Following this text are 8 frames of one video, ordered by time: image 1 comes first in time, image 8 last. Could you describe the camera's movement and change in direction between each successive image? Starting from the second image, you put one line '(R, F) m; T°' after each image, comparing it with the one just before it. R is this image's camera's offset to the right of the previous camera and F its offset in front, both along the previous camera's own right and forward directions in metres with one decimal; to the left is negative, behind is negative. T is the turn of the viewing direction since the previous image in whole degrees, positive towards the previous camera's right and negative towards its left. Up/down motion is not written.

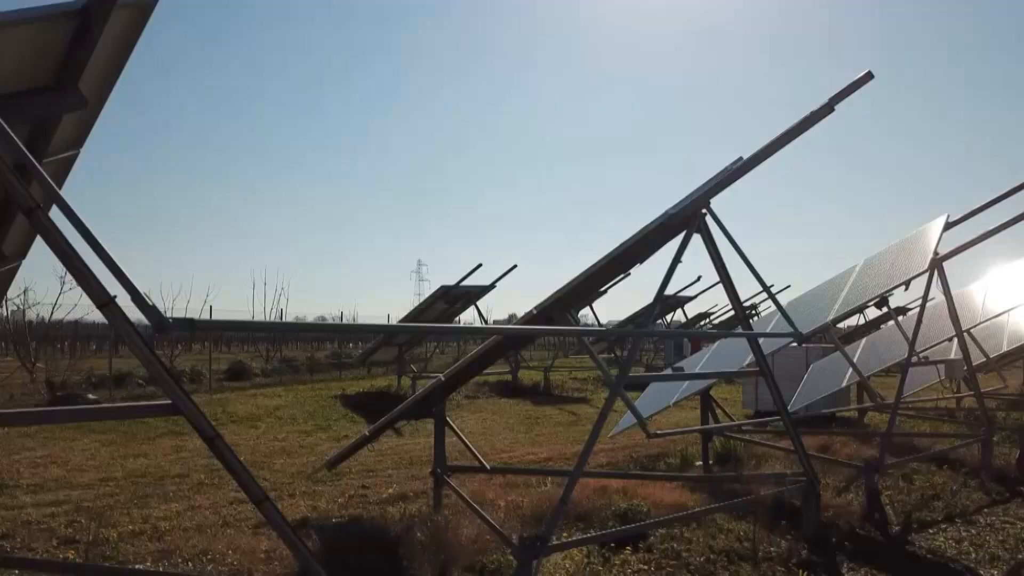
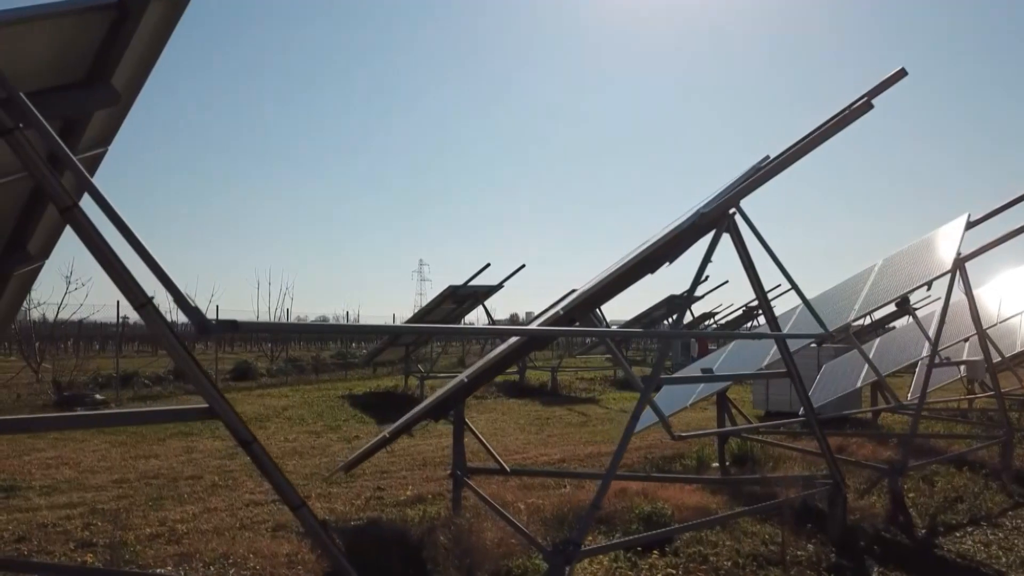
(-0.2, +0.1) m; 0°
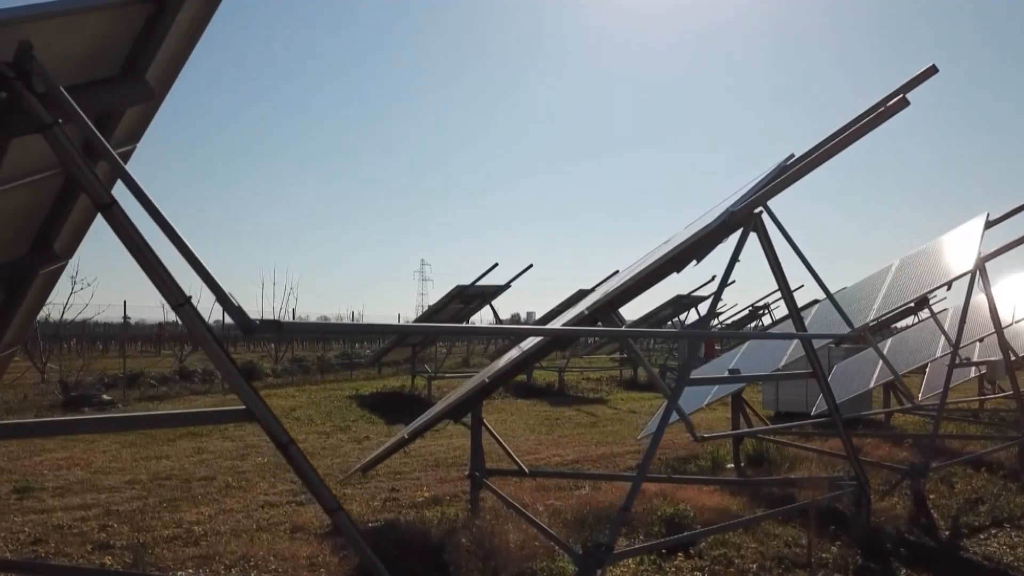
(-0.1, +0.1) m; 0°
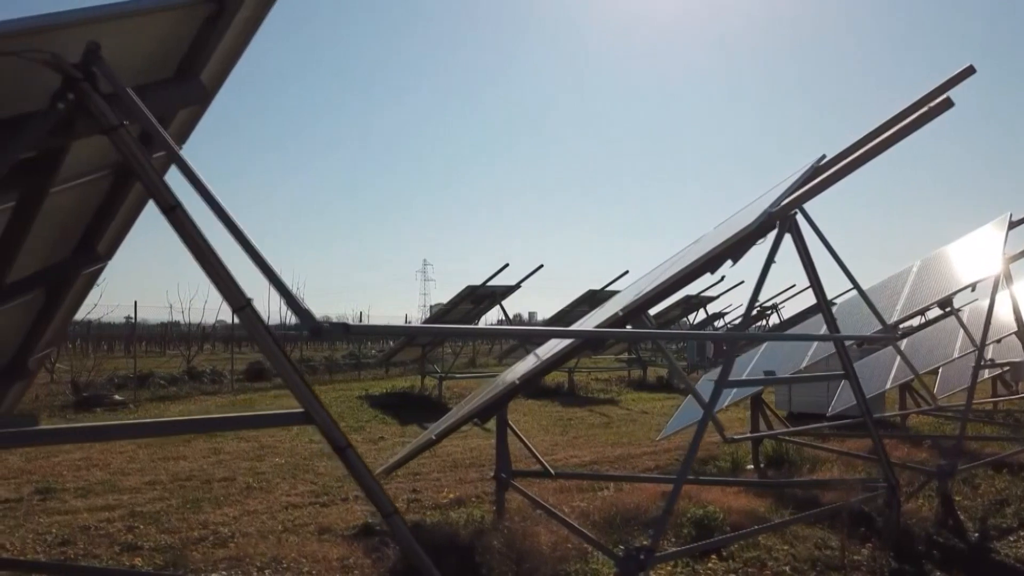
(-0.2, 0.0) m; 0°
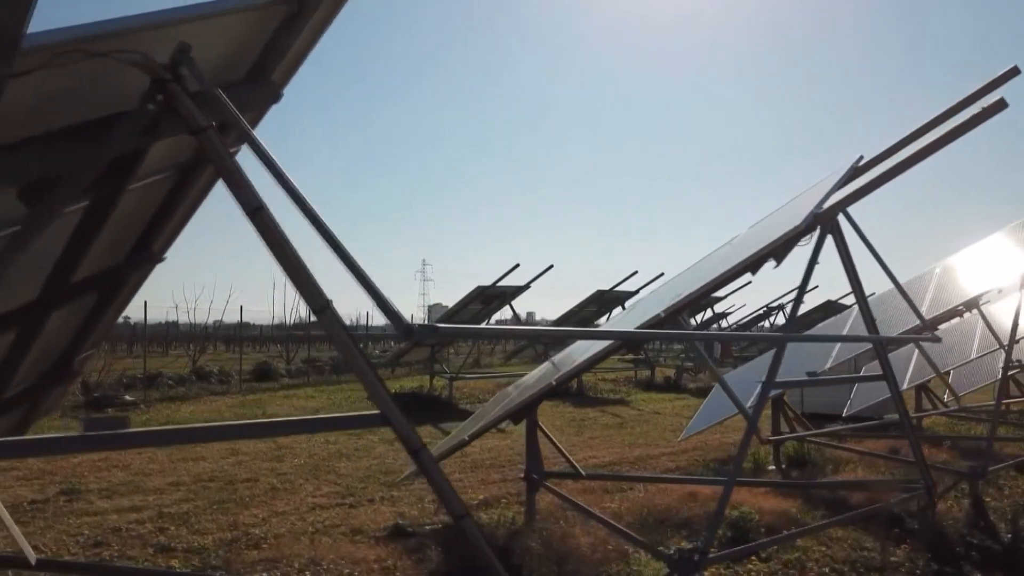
(-0.3, 0.0) m; 0°
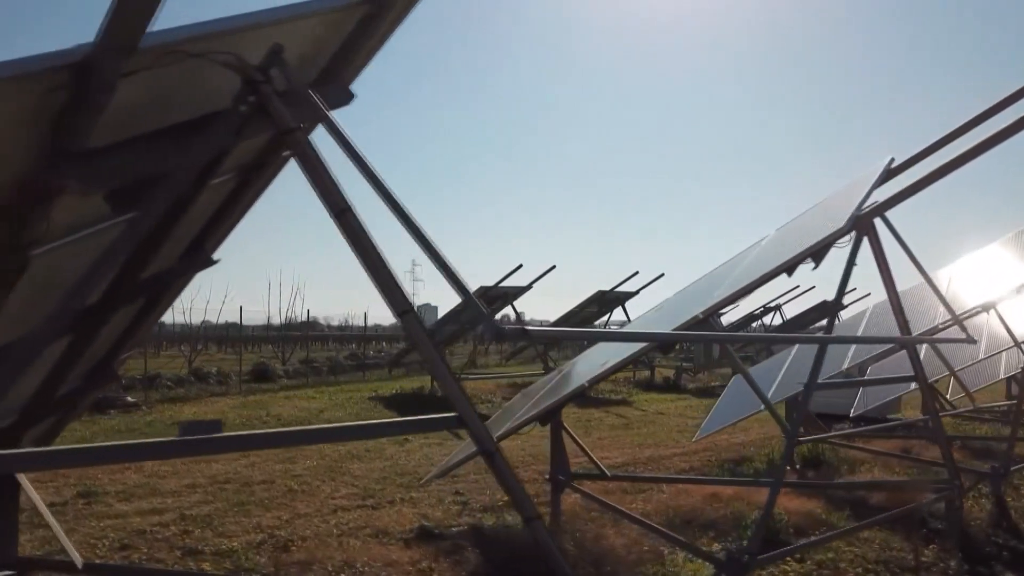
(-0.3, 0.0) m; +1°
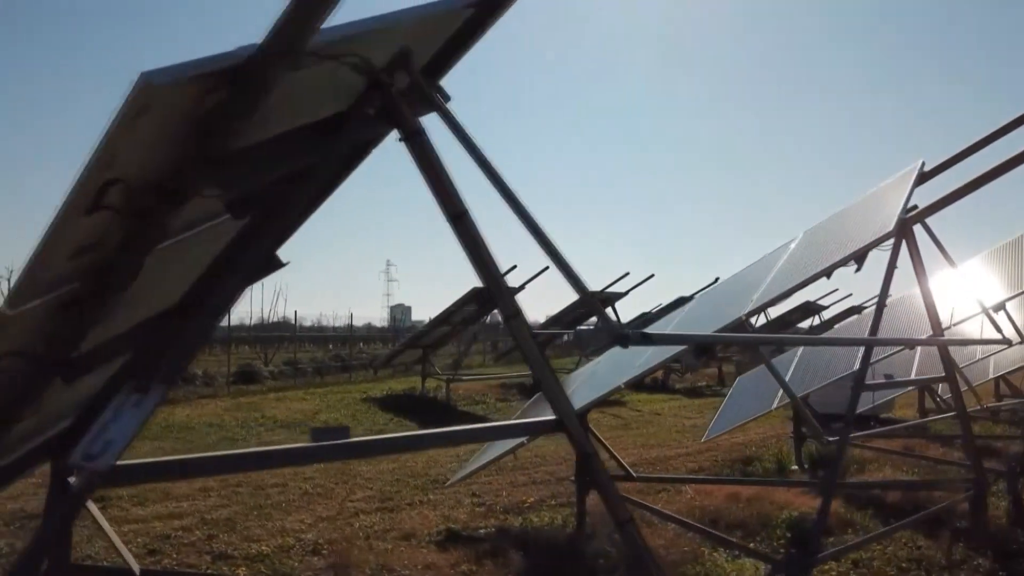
(-0.4, 0.0) m; +2°
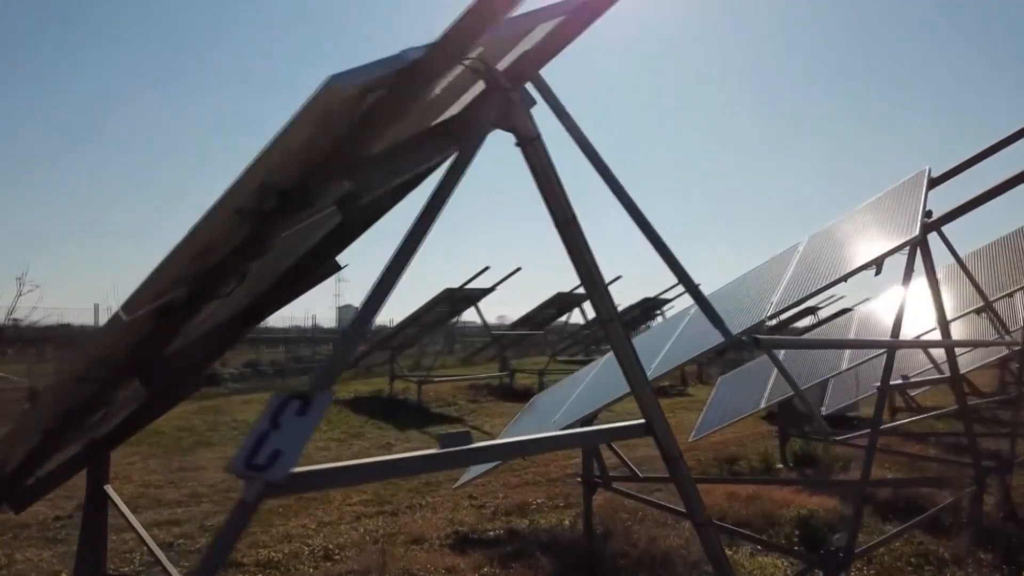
(-0.5, 0.0) m; +3°
